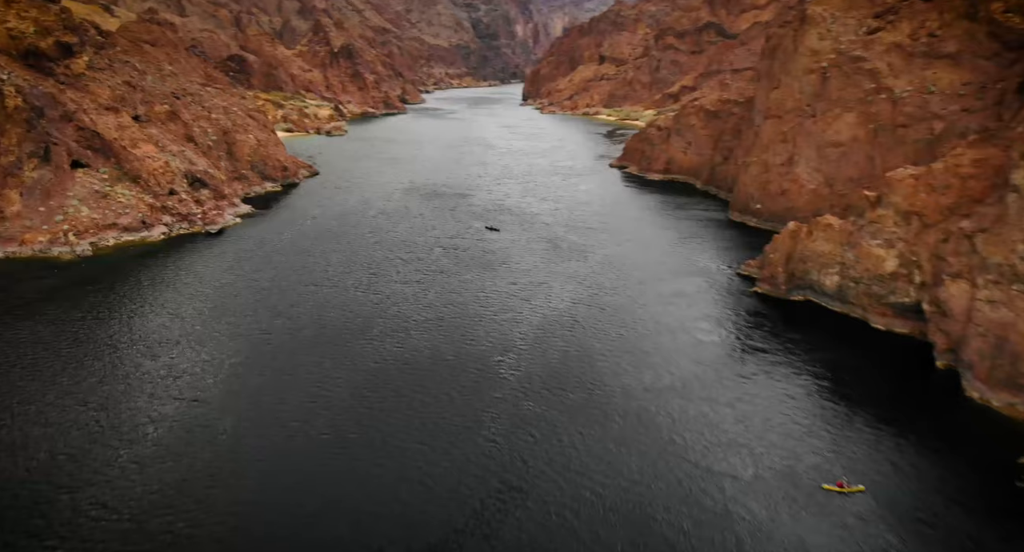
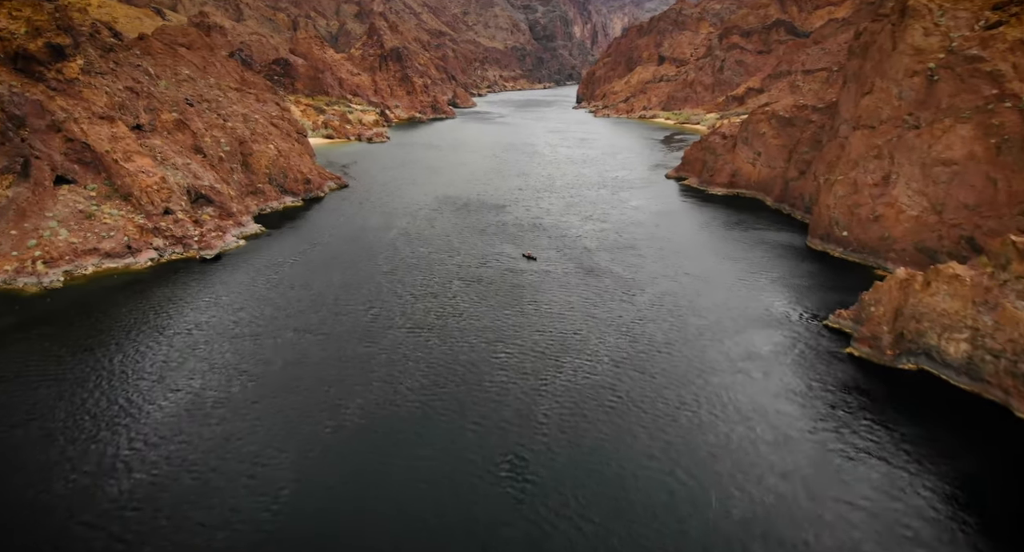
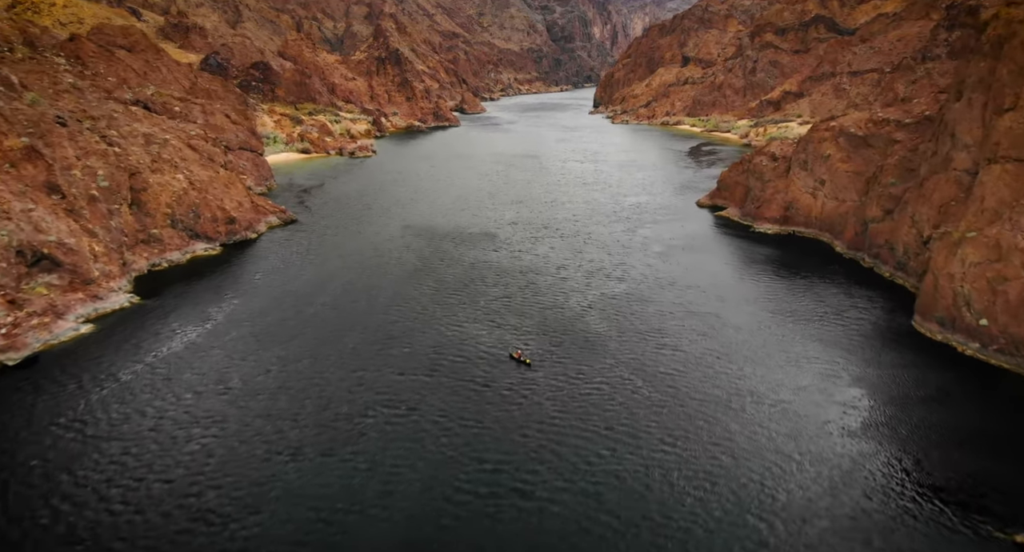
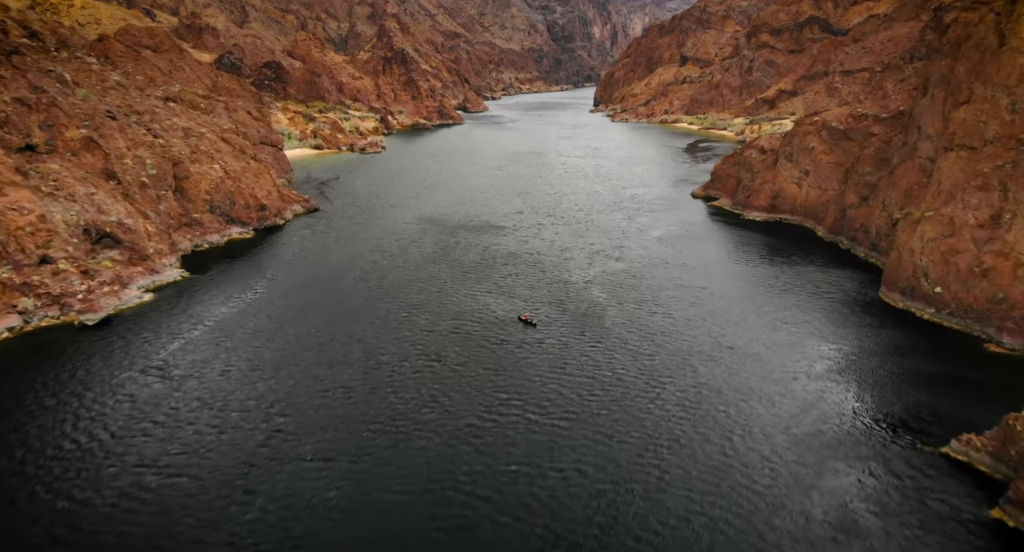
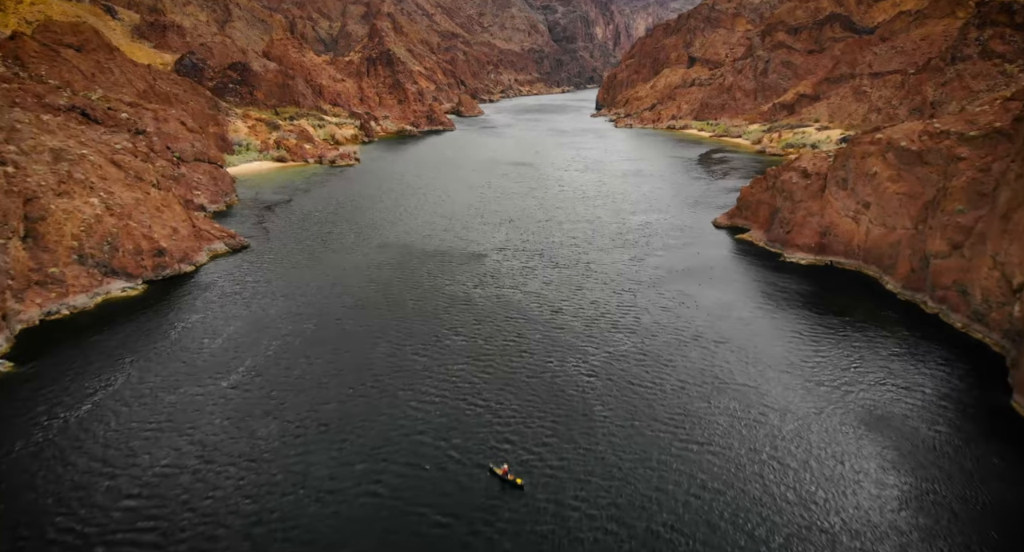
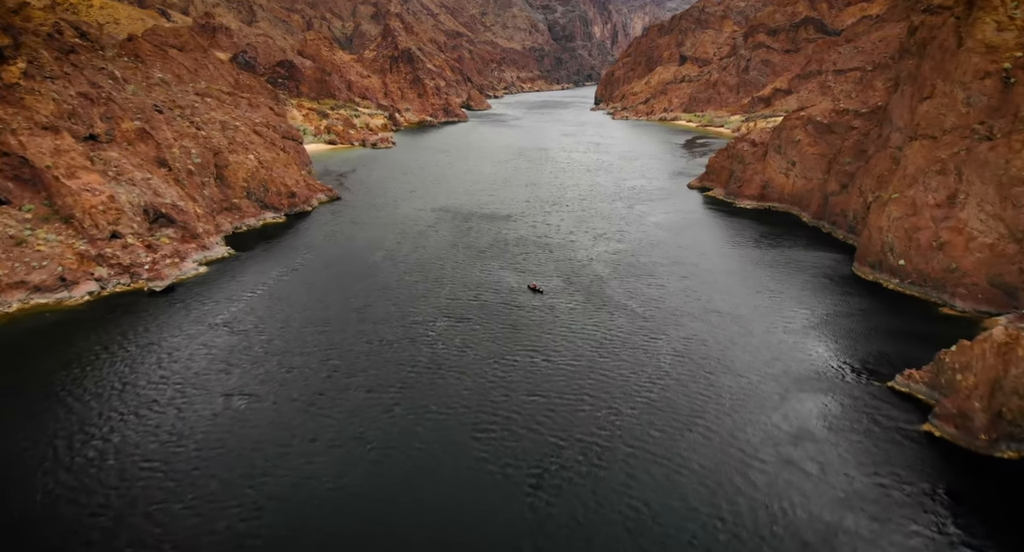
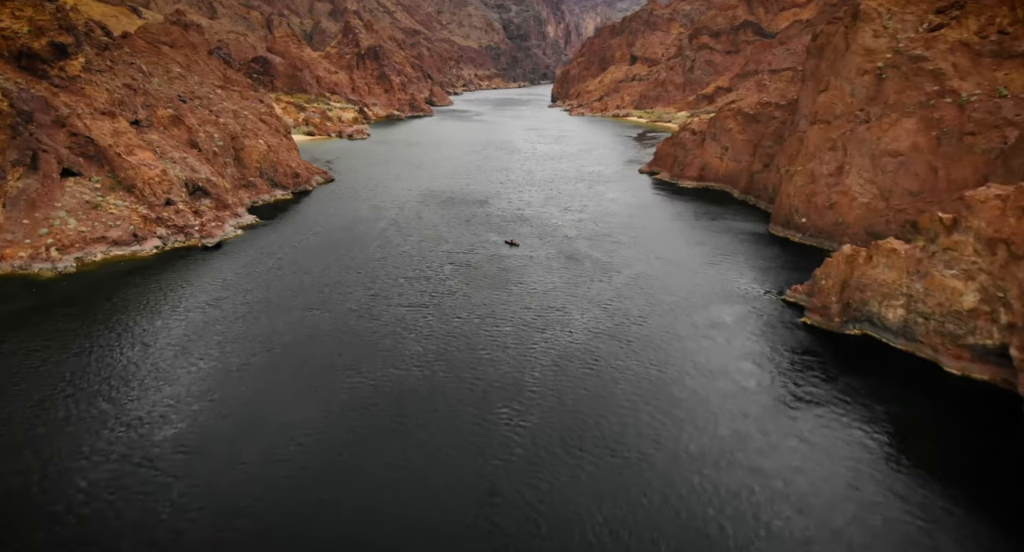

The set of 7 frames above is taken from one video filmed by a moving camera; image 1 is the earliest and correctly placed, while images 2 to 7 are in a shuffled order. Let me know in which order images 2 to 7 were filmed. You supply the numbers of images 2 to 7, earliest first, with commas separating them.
7, 2, 6, 4, 3, 5
